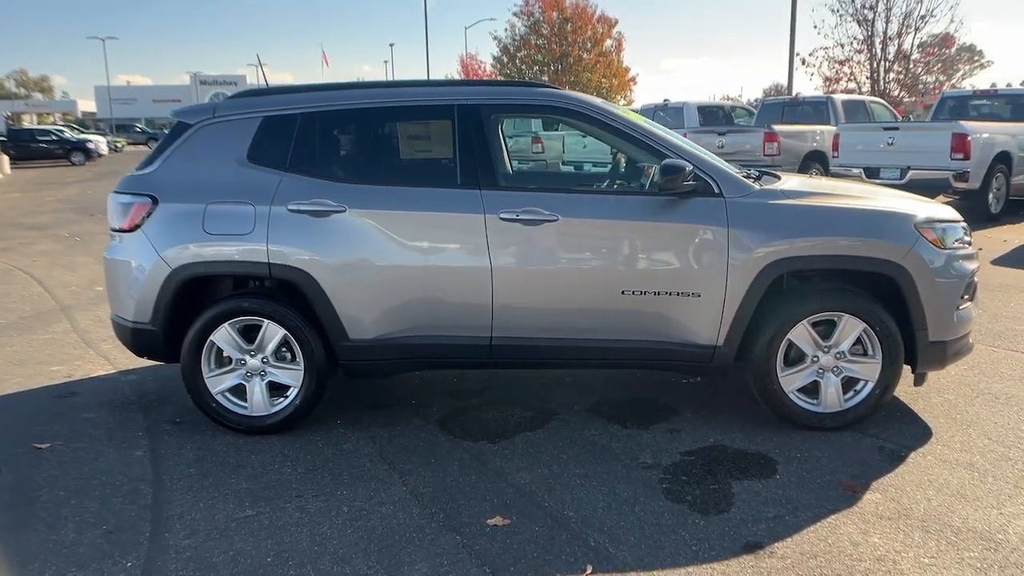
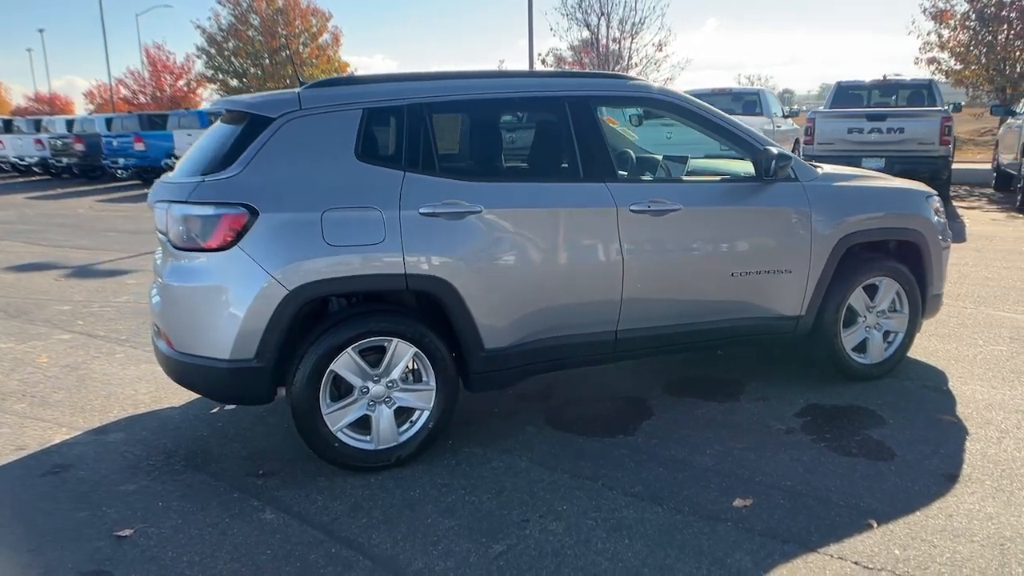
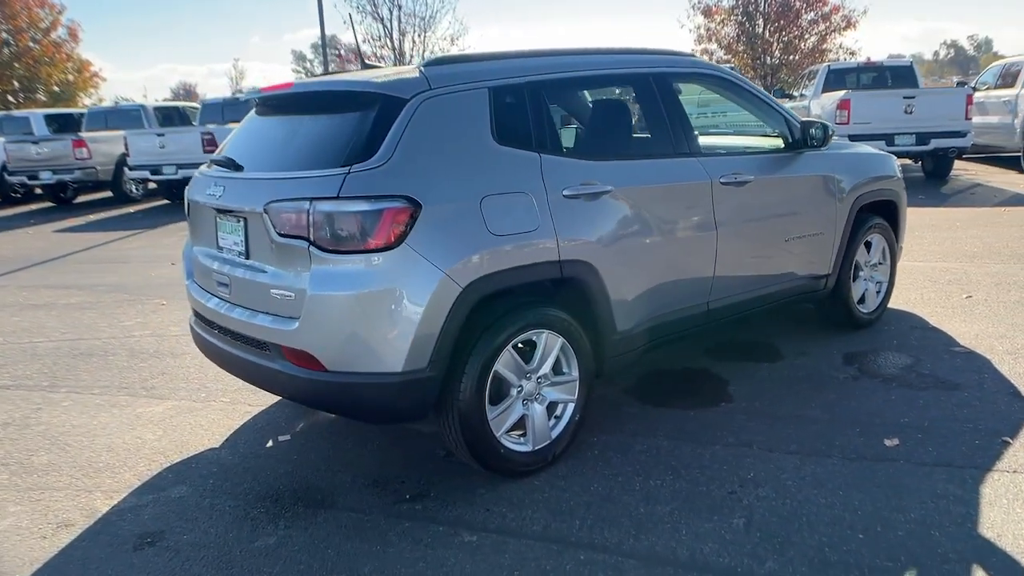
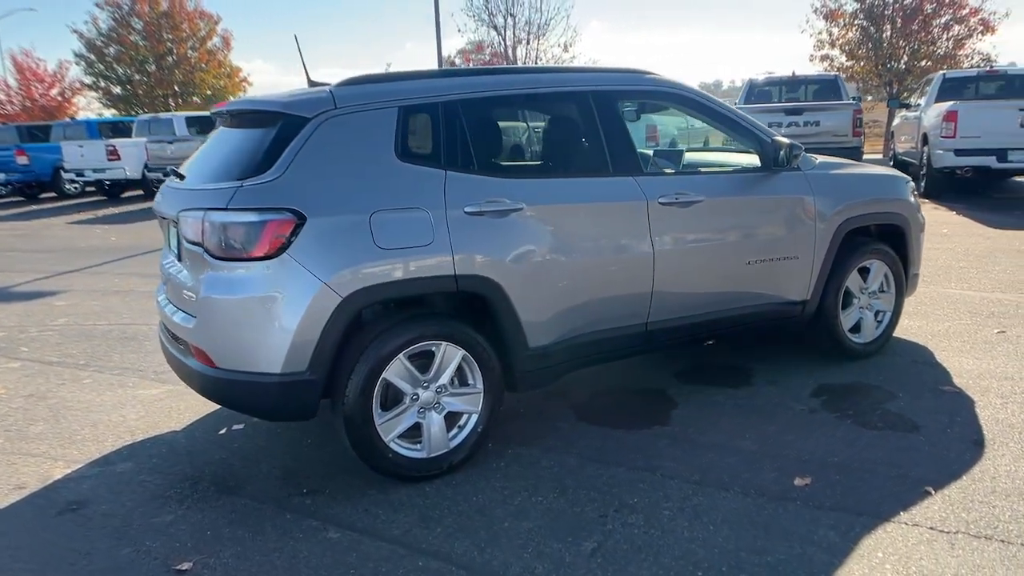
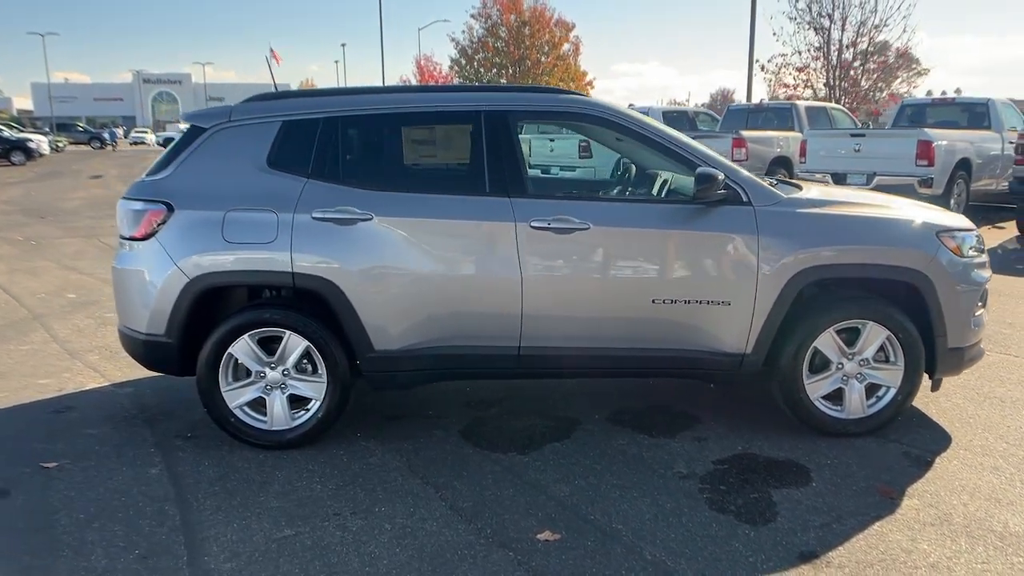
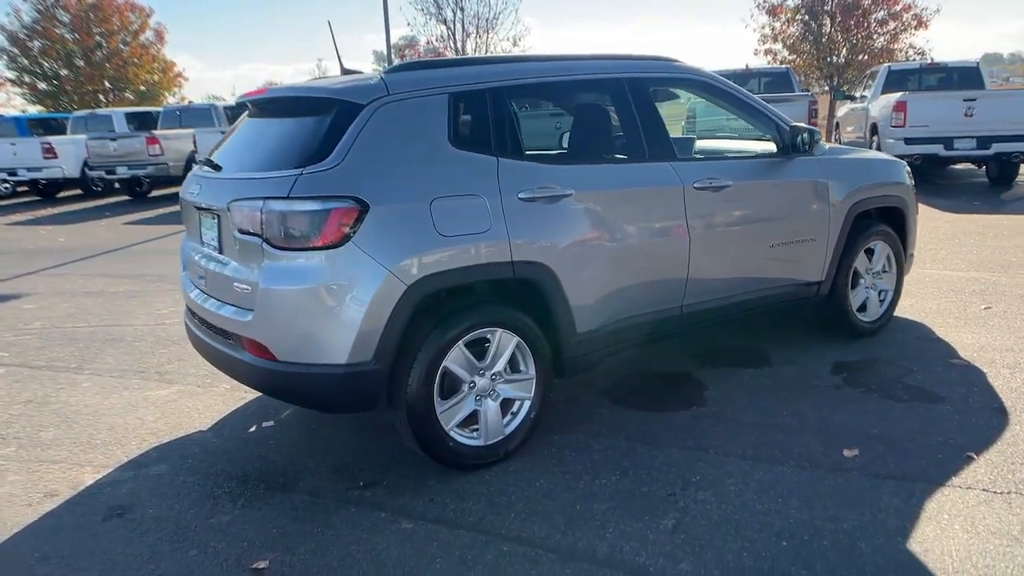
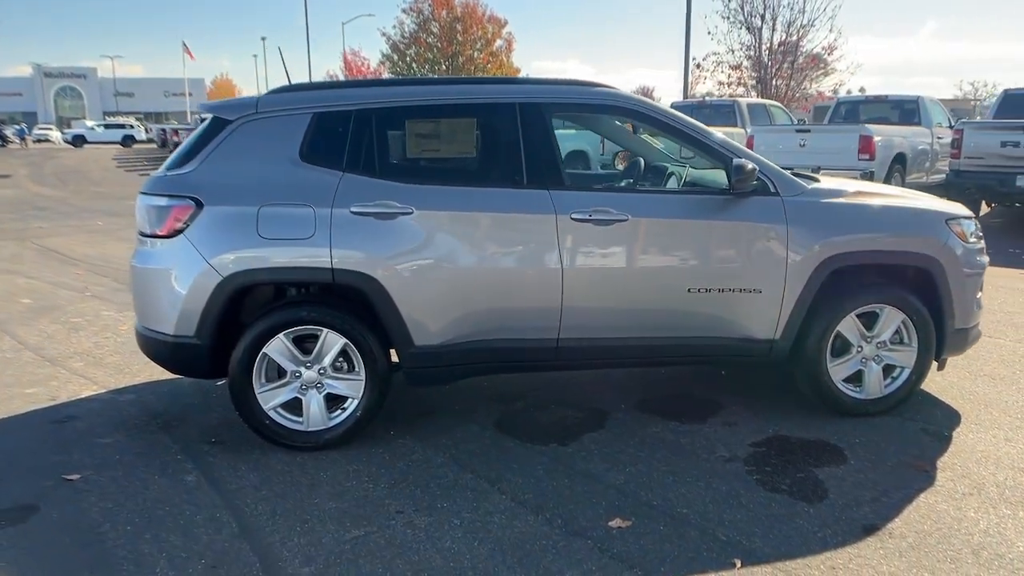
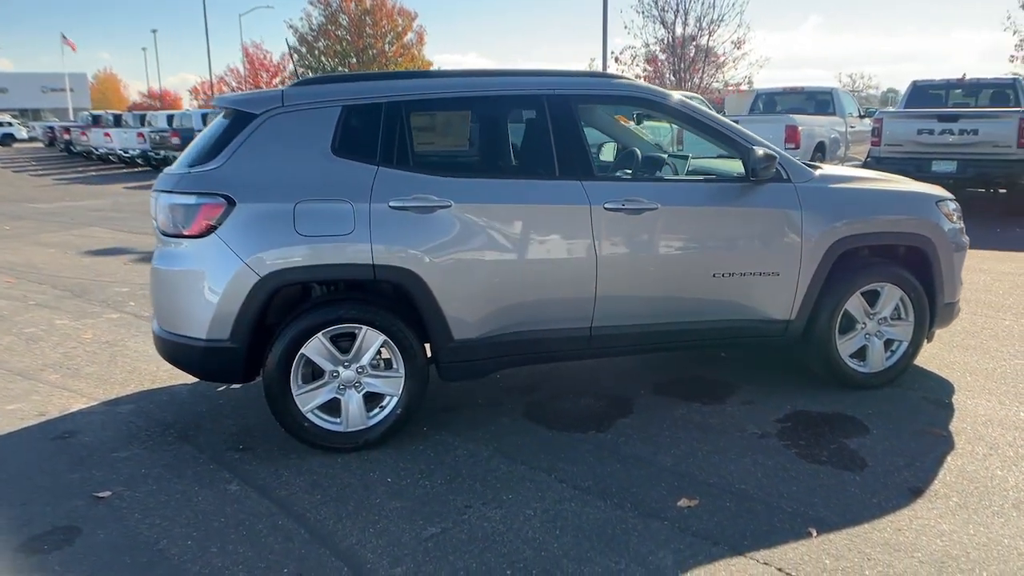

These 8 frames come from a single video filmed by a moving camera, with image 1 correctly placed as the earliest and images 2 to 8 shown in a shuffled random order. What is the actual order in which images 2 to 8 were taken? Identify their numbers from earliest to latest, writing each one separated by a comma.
5, 7, 8, 2, 4, 6, 3
